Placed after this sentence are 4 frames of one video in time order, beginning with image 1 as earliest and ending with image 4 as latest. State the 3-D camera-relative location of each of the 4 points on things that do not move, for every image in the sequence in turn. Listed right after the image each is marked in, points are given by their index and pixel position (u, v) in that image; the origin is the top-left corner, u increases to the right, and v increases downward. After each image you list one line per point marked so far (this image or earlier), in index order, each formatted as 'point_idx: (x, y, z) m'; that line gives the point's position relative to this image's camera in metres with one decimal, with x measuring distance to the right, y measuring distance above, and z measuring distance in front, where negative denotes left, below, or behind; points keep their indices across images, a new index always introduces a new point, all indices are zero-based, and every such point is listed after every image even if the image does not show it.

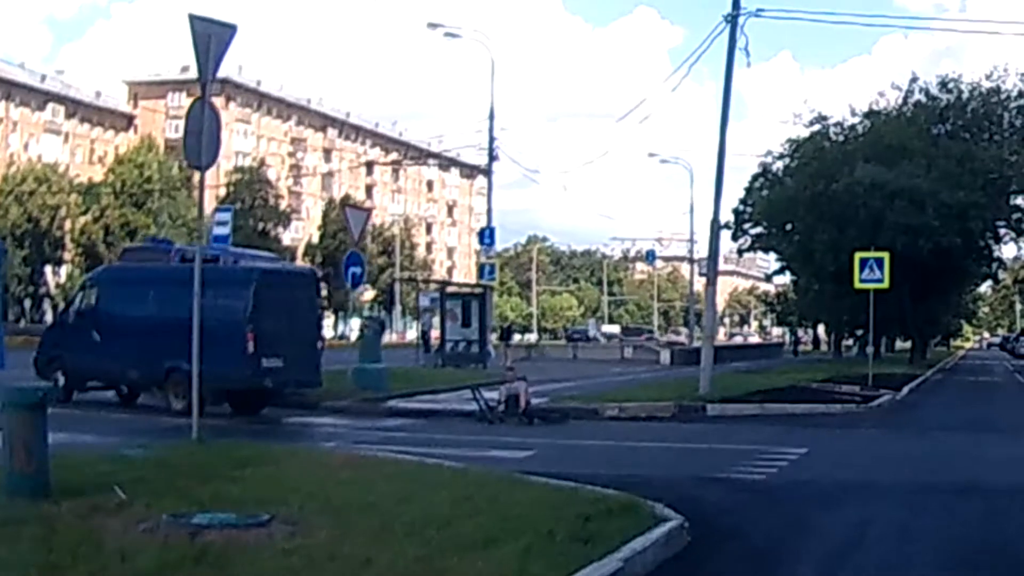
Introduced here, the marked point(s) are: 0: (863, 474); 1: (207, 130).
0: (+3.6, -1.9, +15.9) m
1: (-3.2, +1.6, +15.9) m
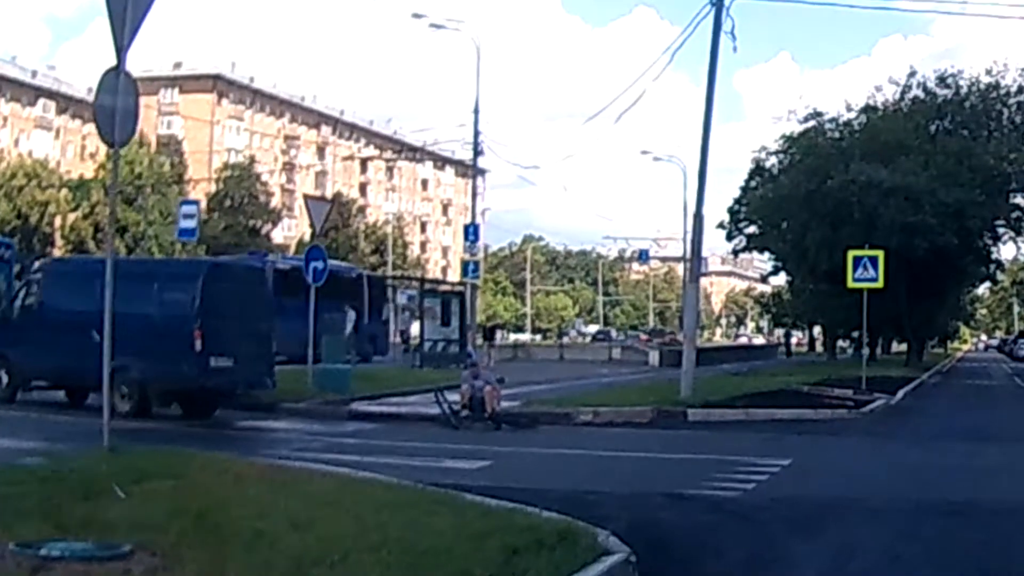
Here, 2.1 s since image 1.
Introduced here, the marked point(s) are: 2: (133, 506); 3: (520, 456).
0: (+3.1, -1.9, +14.3) m
1: (-3.6, +1.7, +14.3) m
2: (-2.6, -1.5, +10.3) m
3: (+0.1, -2.0, +18.0) m
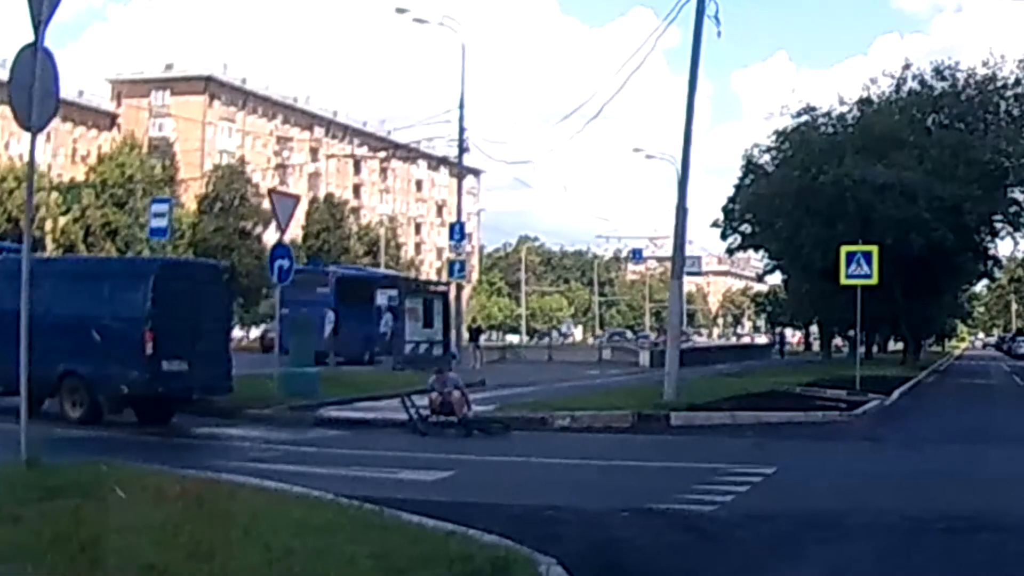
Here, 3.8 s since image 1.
0: (+2.7, -1.8, +13.0) m
1: (-4.0, +1.7, +13.0) m
2: (-2.9, -1.4, +9.0) m
3: (-0.3, -1.9, +16.7) m
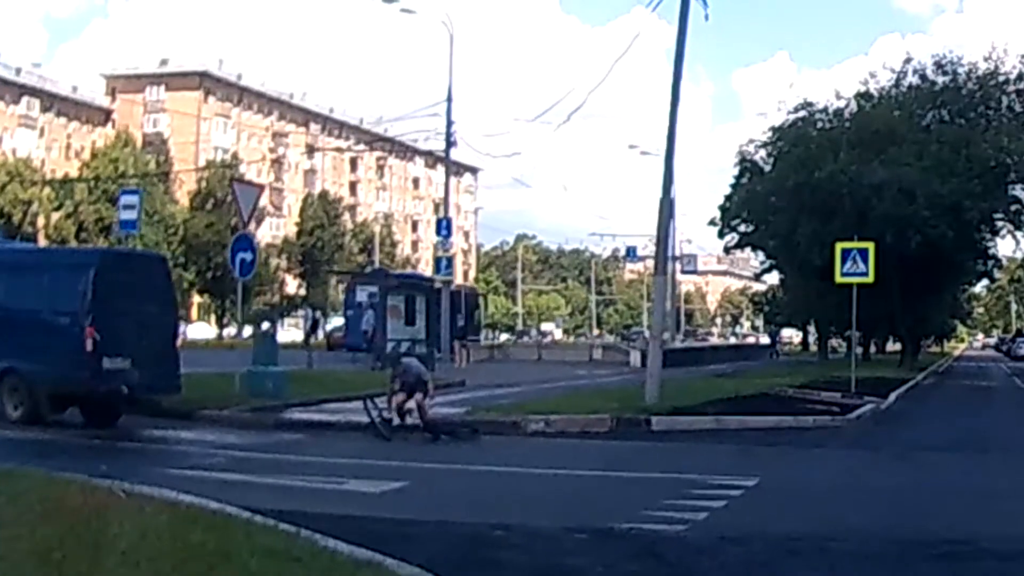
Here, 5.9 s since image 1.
0: (+2.3, -1.8, +11.7) m
1: (-4.4, +1.8, +11.7) m
2: (-3.3, -1.4, +7.7) m
3: (-0.7, -1.9, +15.4) m
